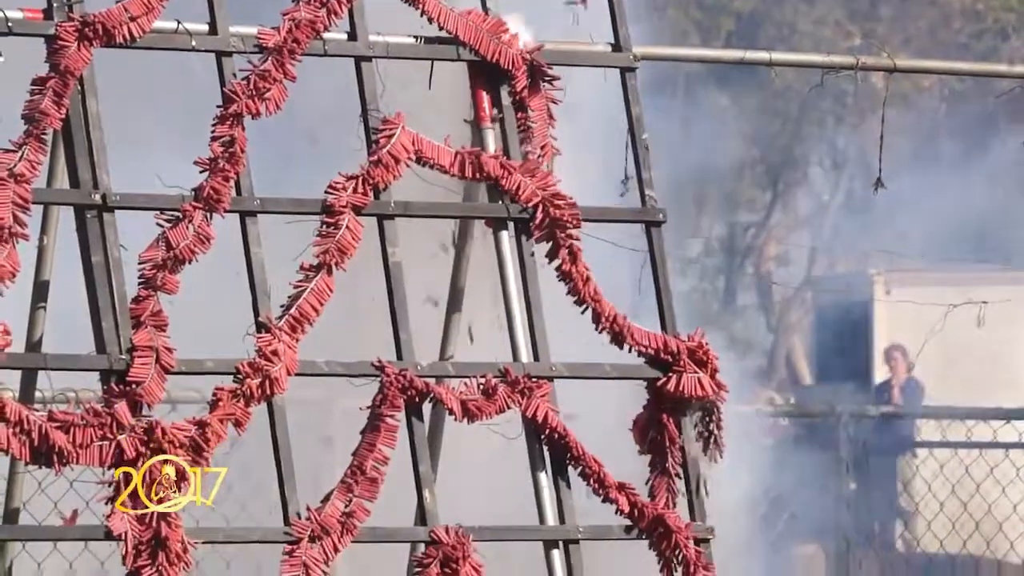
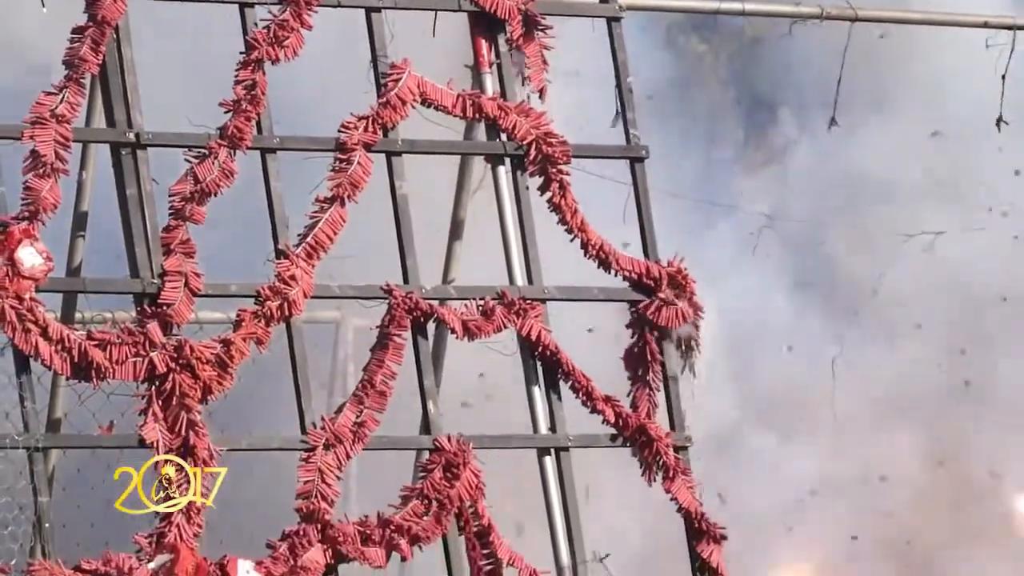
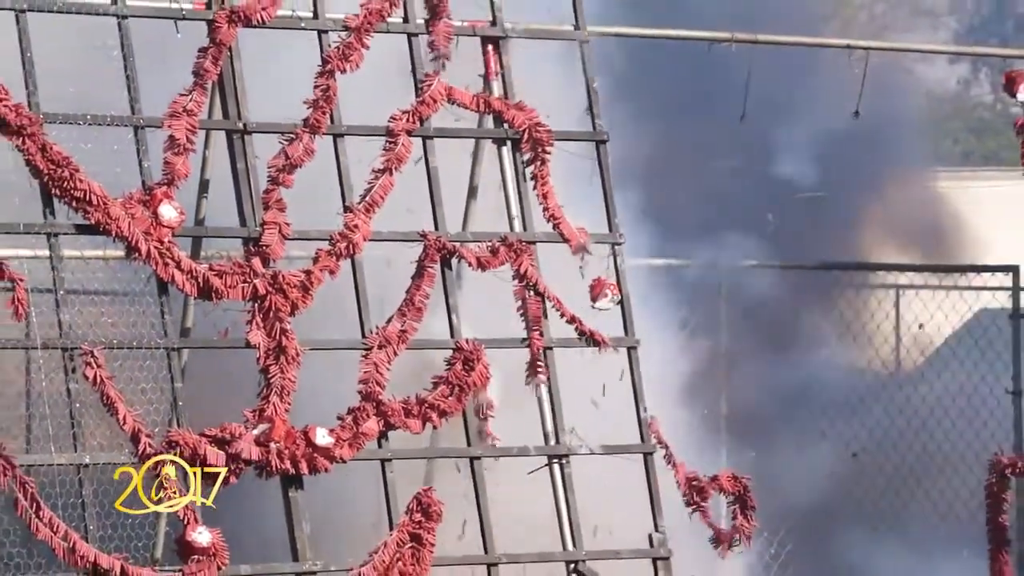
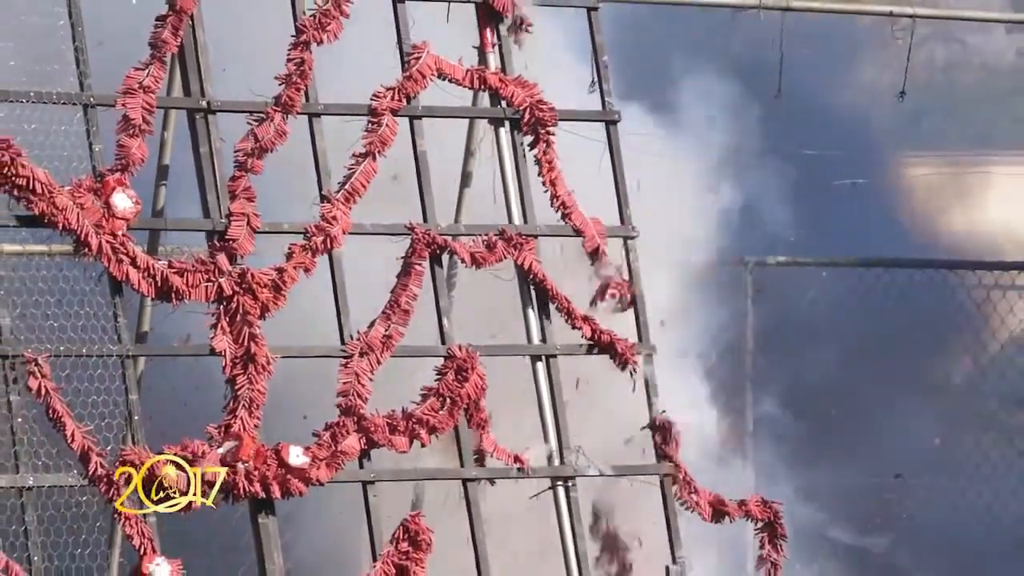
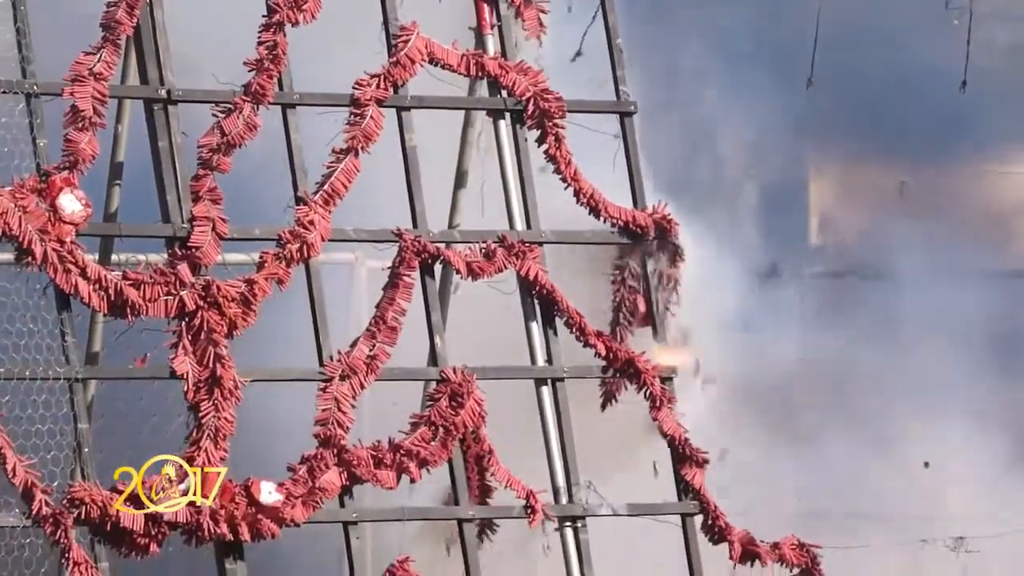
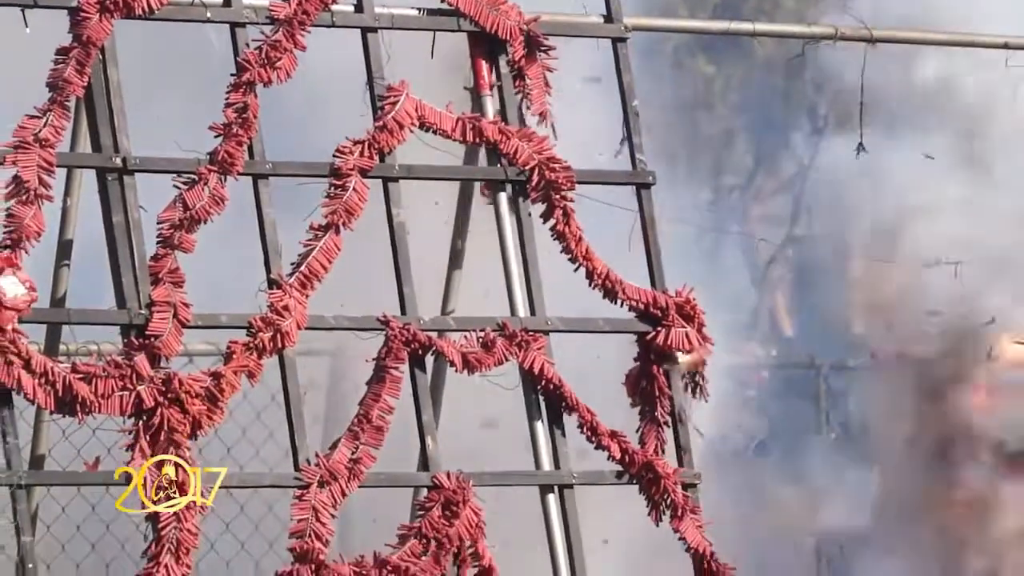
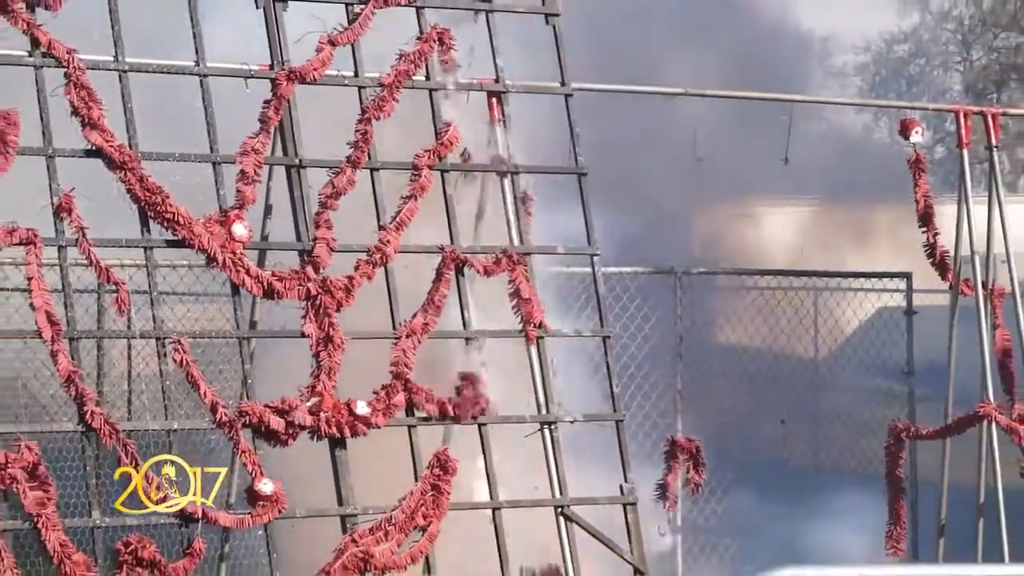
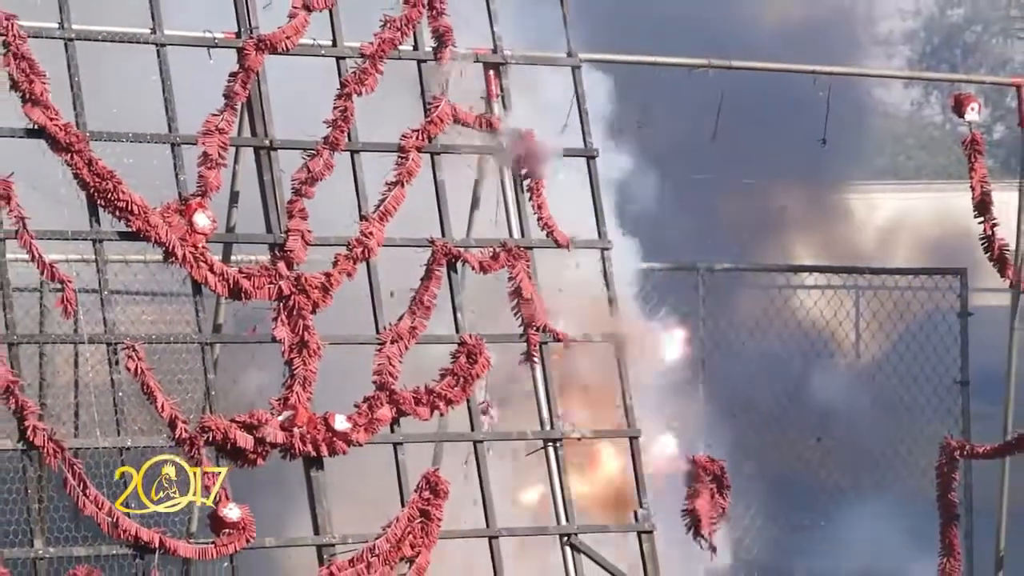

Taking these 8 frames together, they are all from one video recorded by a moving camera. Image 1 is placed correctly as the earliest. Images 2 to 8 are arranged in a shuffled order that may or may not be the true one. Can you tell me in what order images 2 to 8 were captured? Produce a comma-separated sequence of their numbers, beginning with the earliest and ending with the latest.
6, 2, 5, 4, 3, 8, 7
